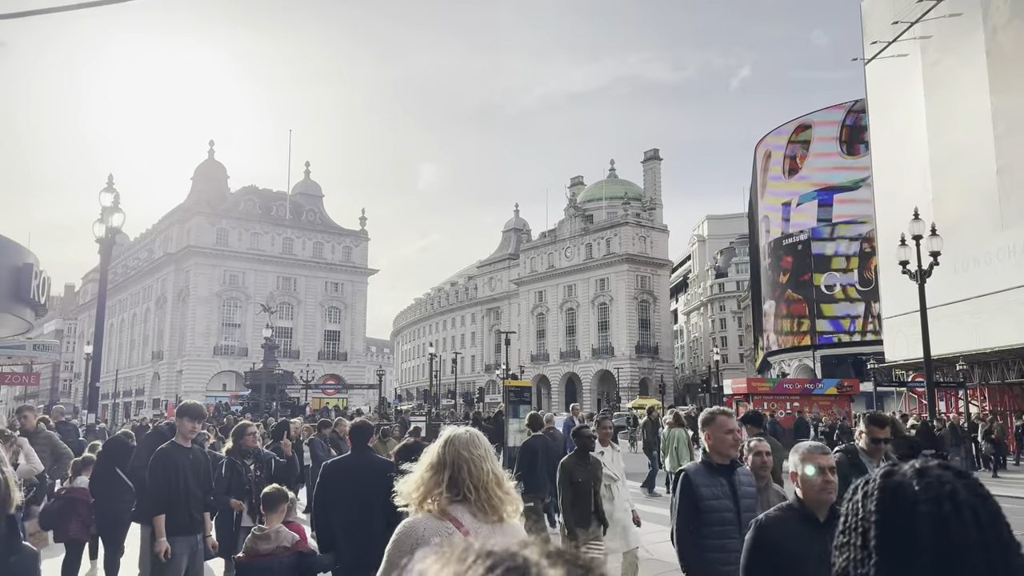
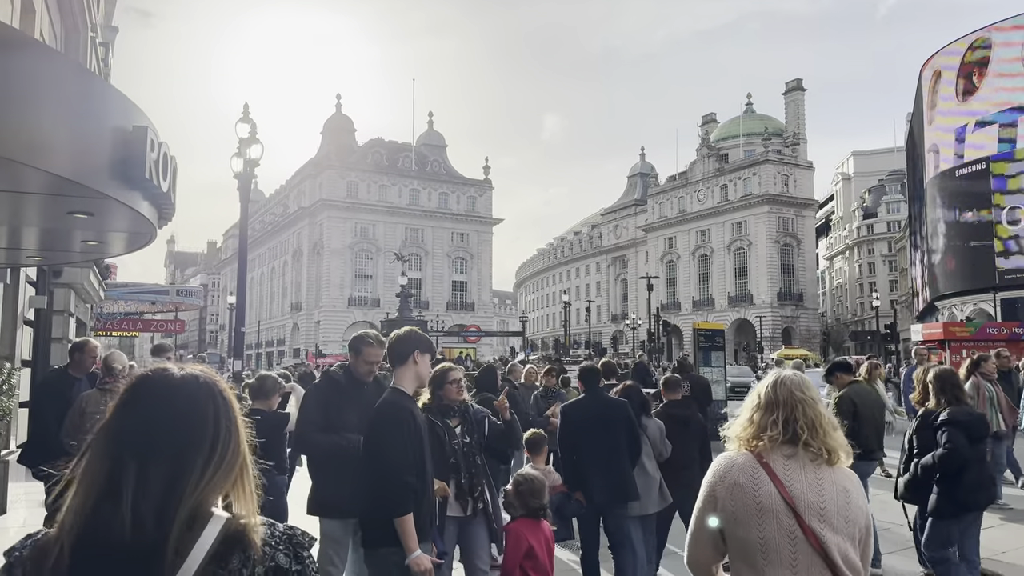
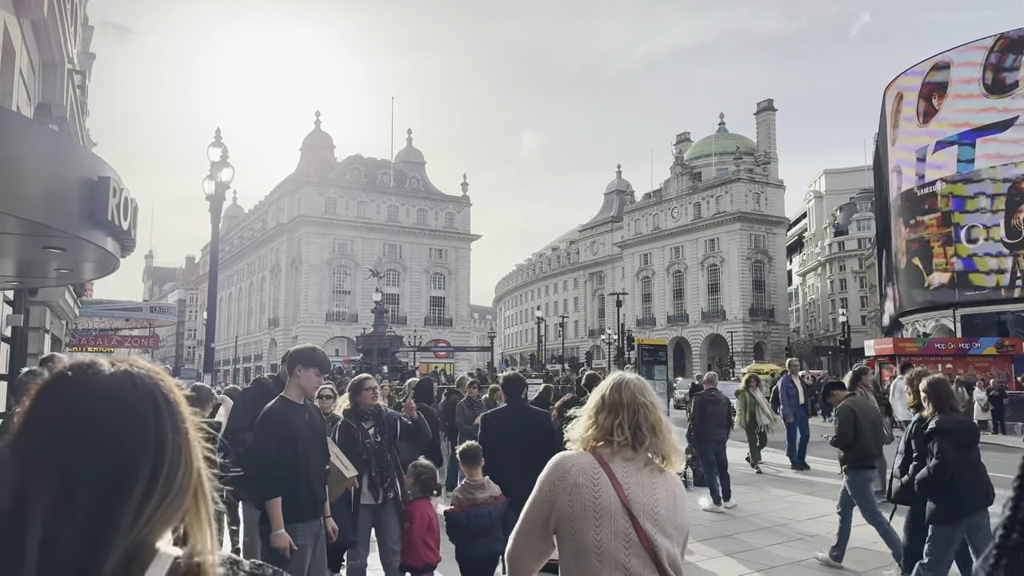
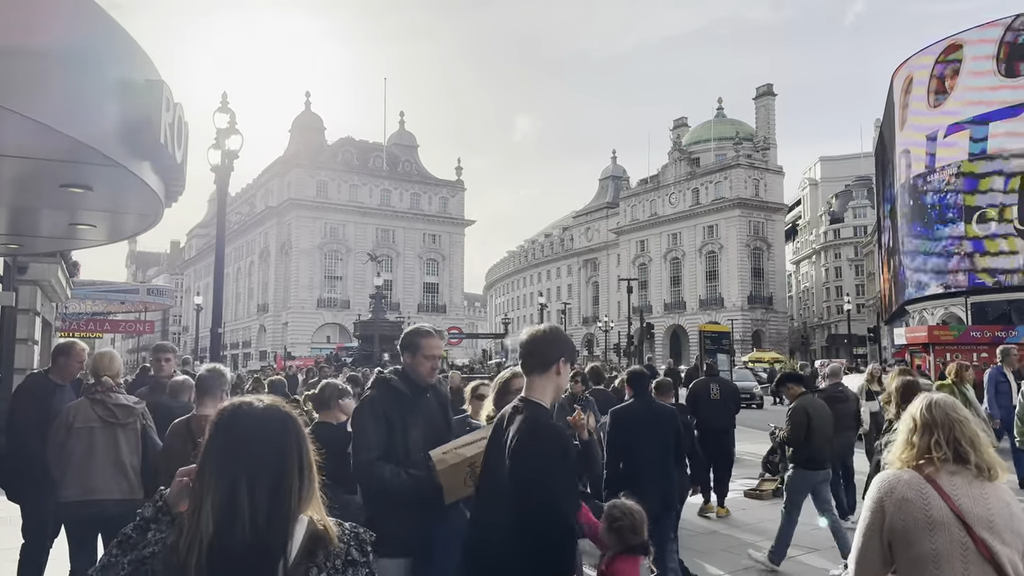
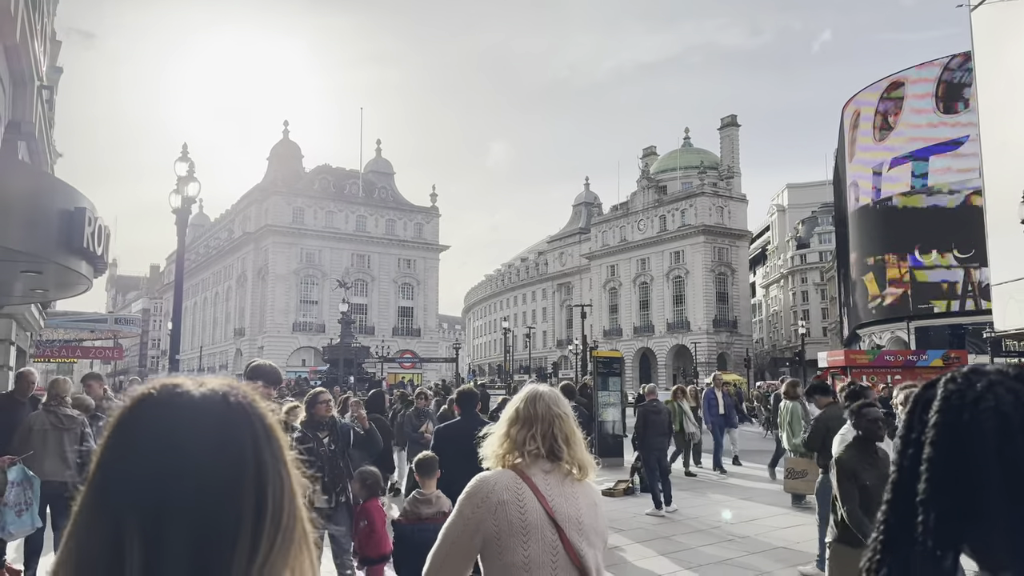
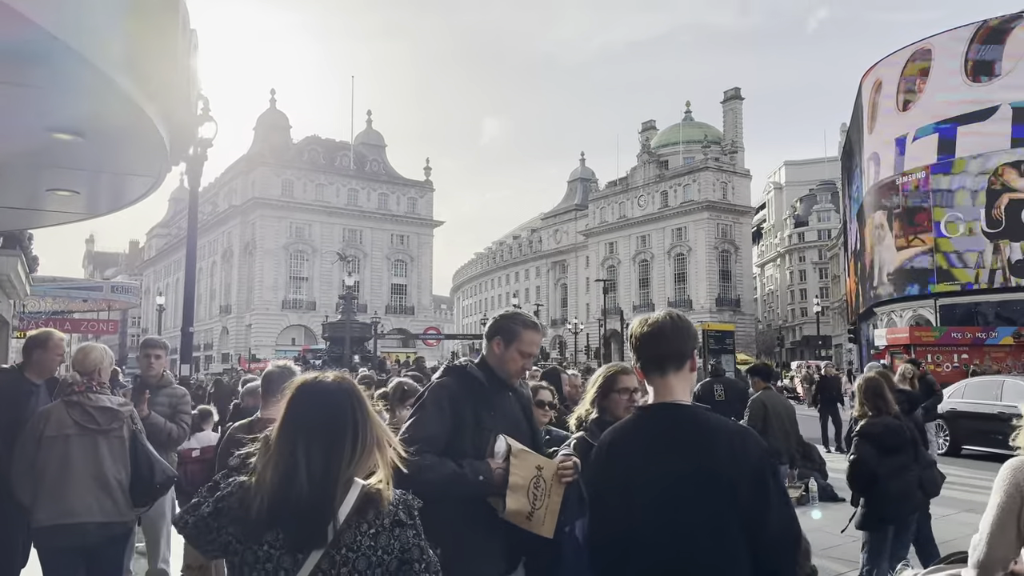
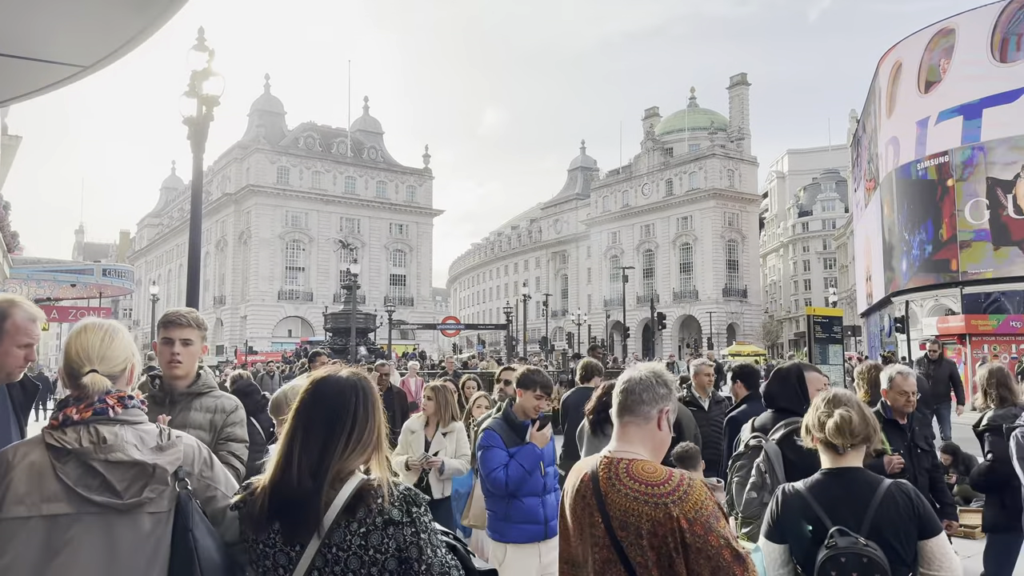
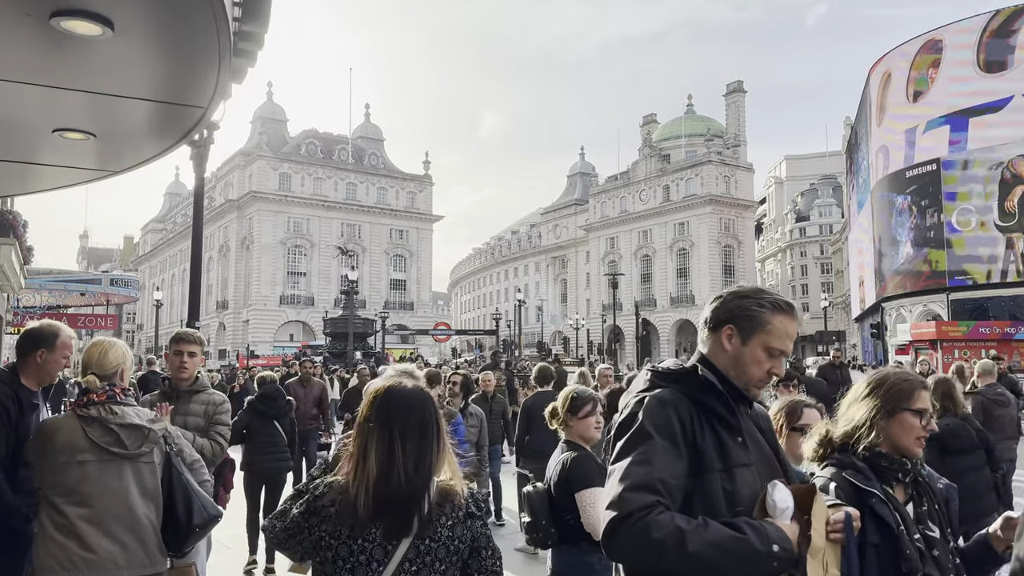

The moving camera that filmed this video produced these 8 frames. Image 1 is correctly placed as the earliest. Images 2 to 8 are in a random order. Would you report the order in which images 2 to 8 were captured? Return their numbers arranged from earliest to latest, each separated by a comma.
5, 3, 2, 4, 6, 8, 7
